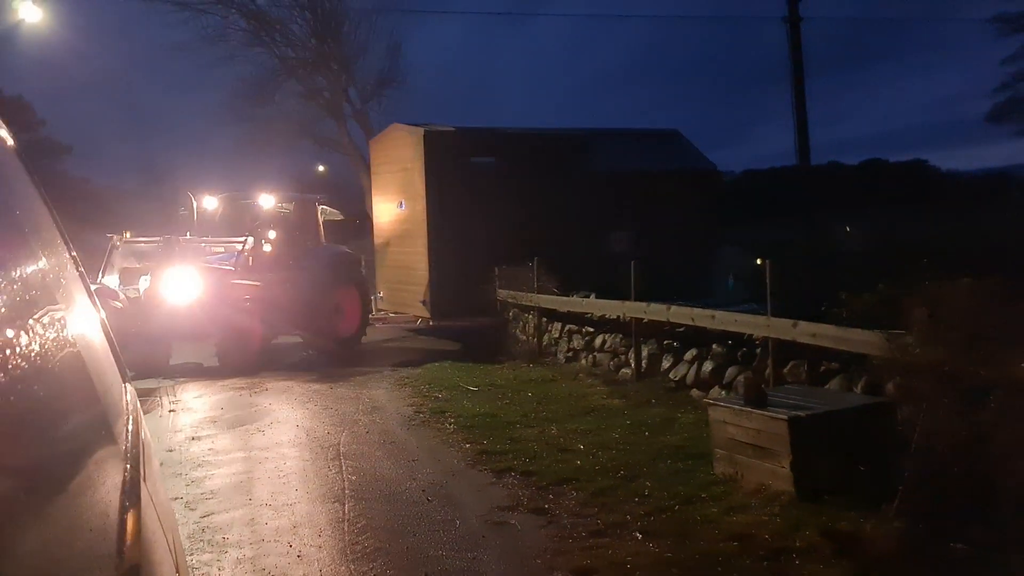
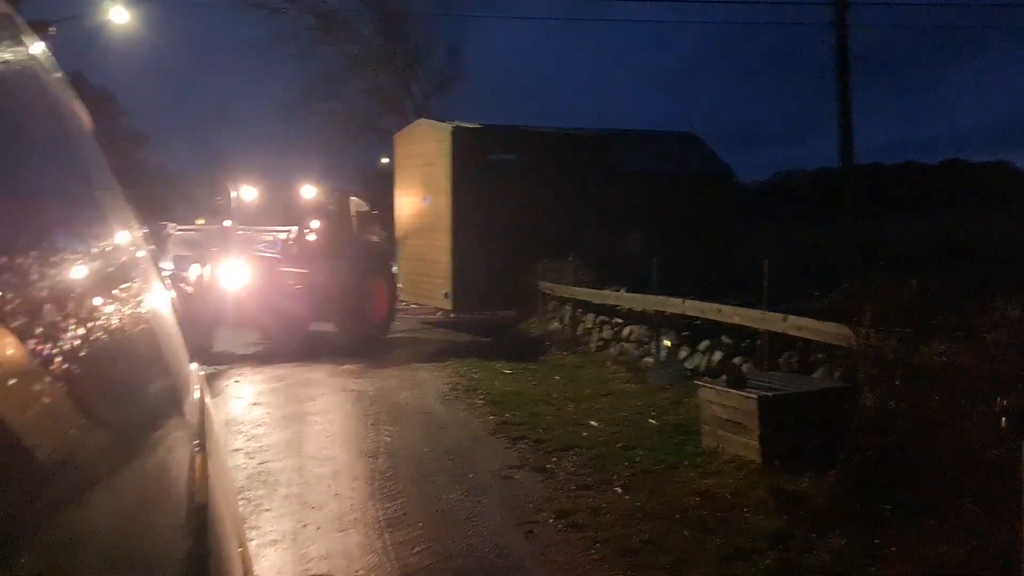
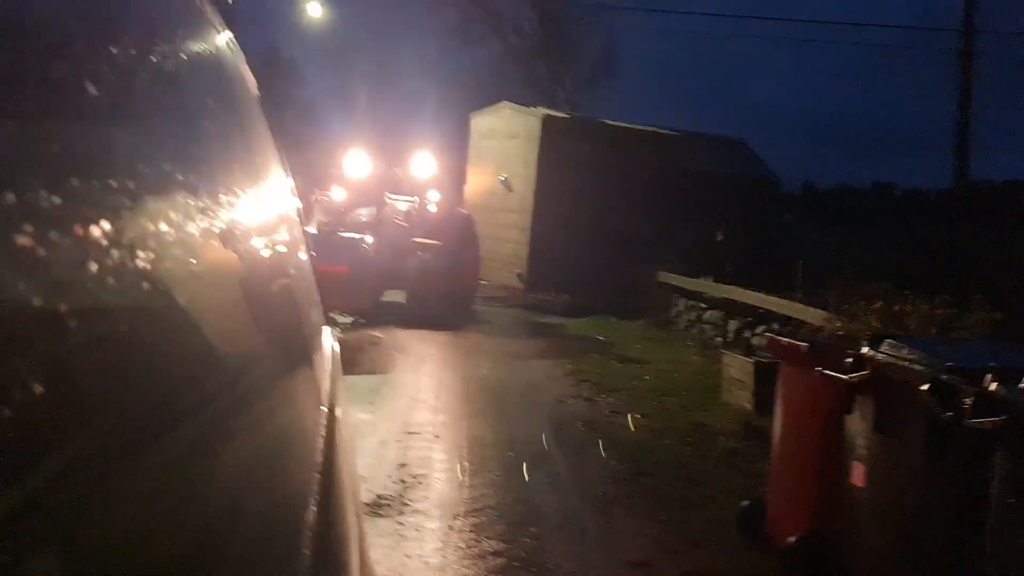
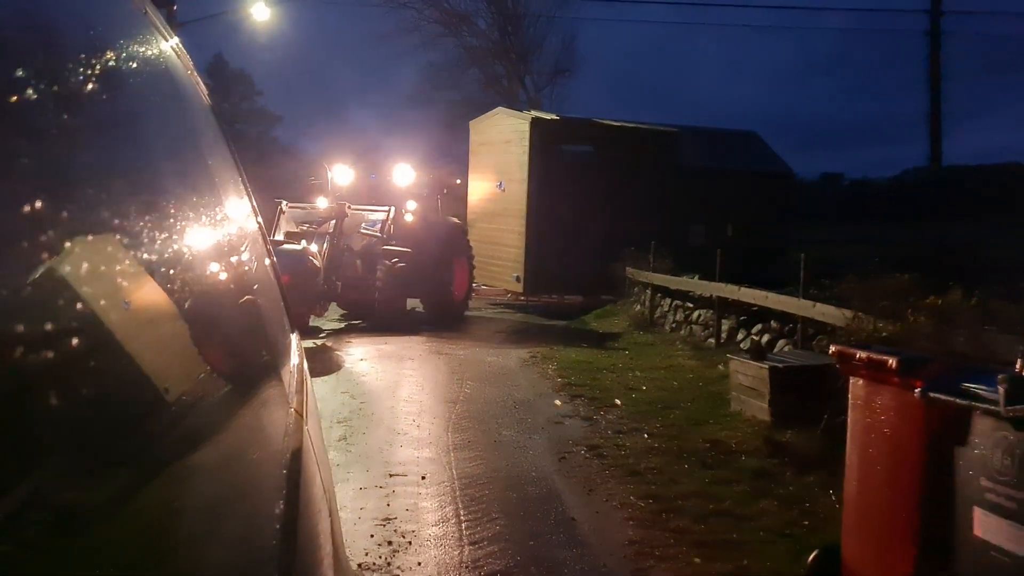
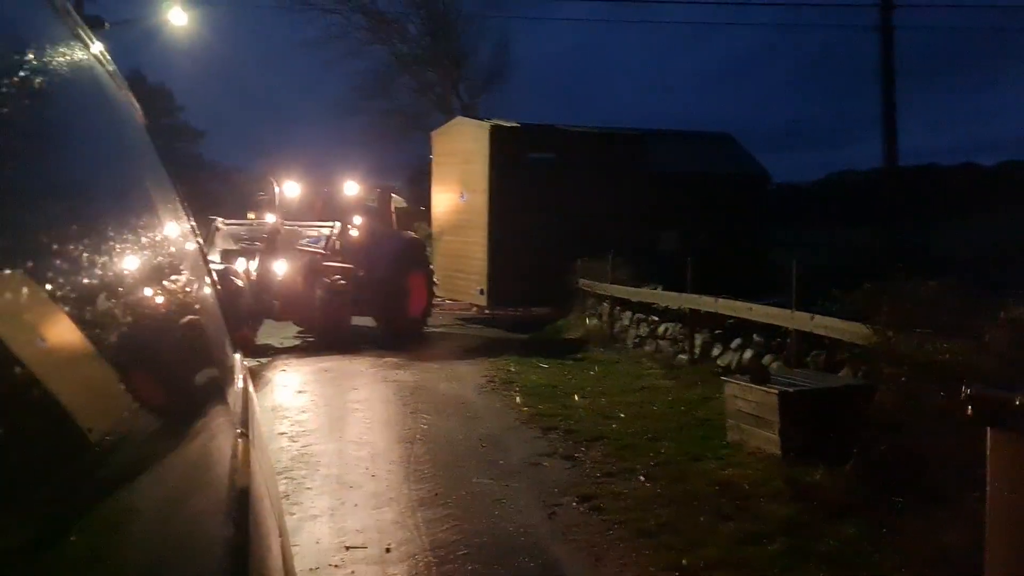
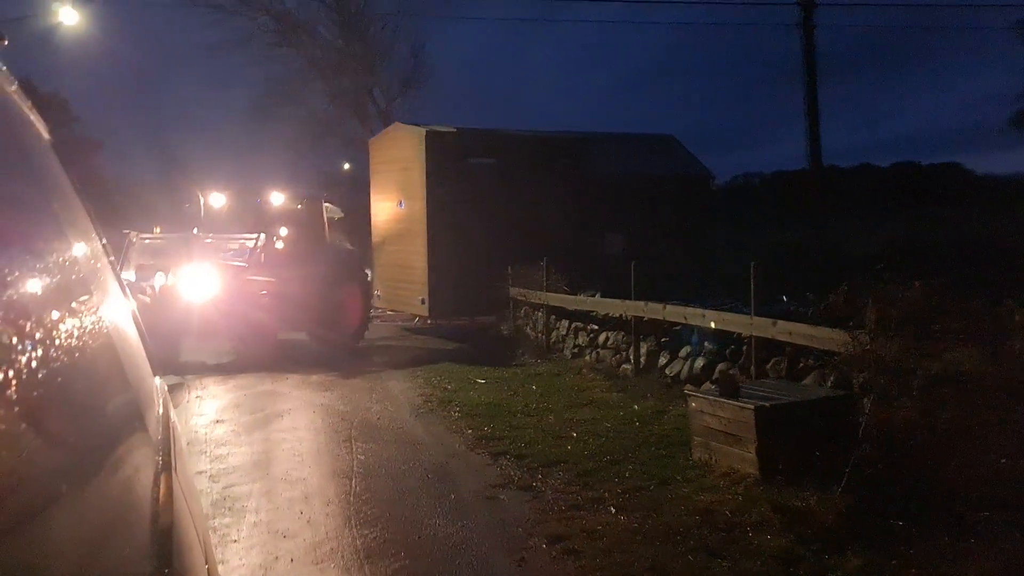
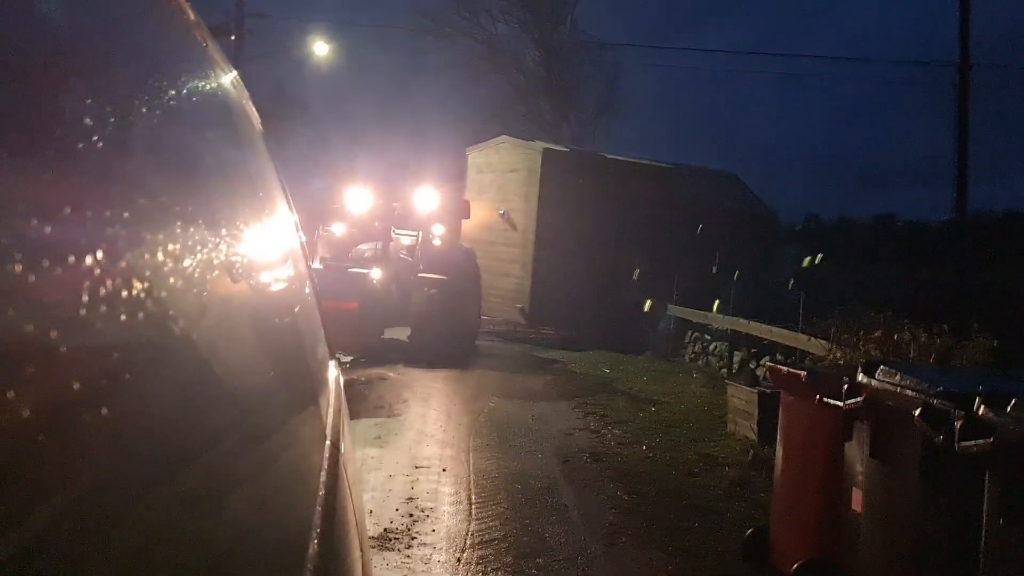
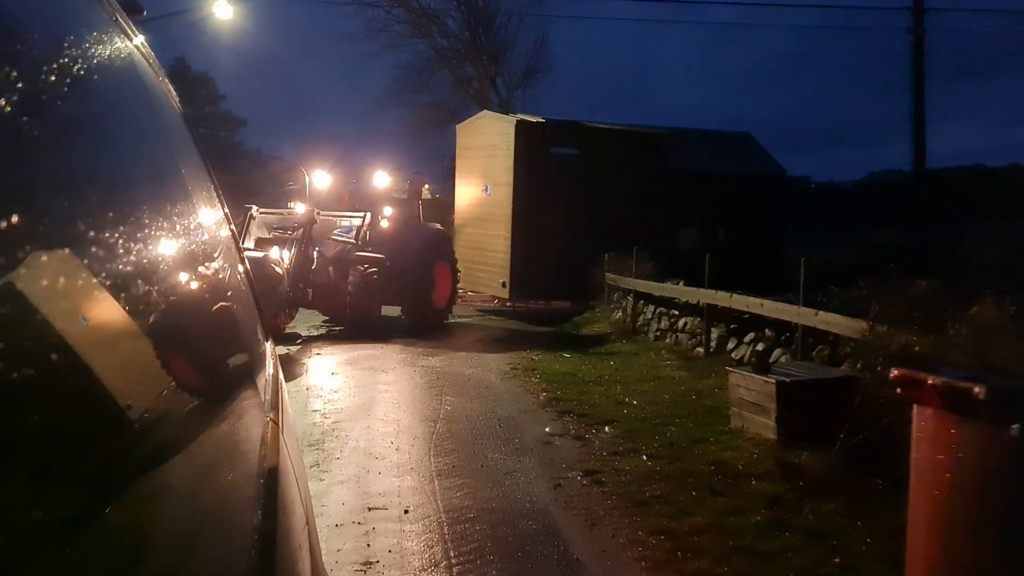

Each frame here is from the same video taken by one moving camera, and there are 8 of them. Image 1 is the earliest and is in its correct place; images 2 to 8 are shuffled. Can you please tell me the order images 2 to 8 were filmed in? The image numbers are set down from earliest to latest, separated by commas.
6, 2, 5, 8, 4, 3, 7
